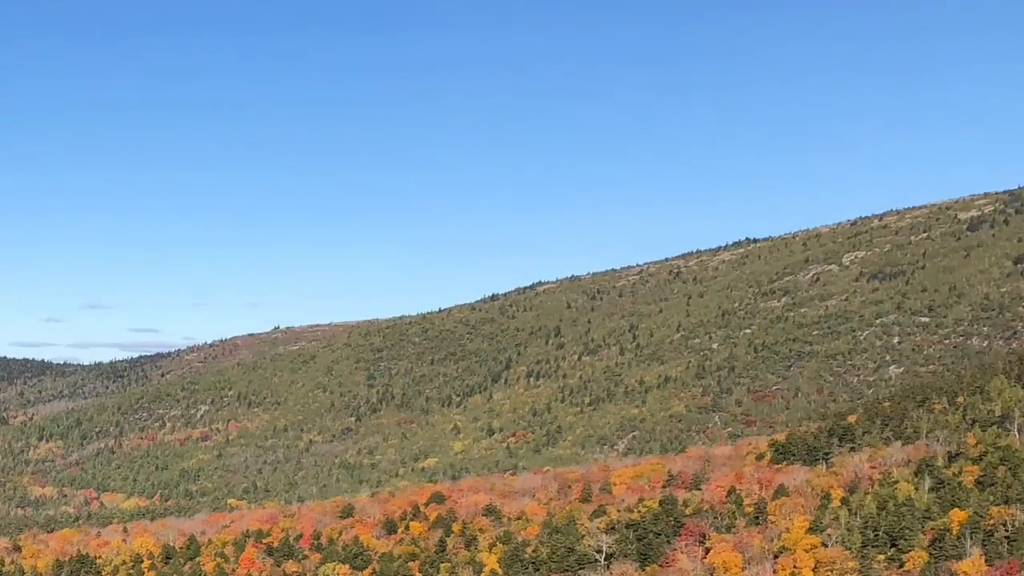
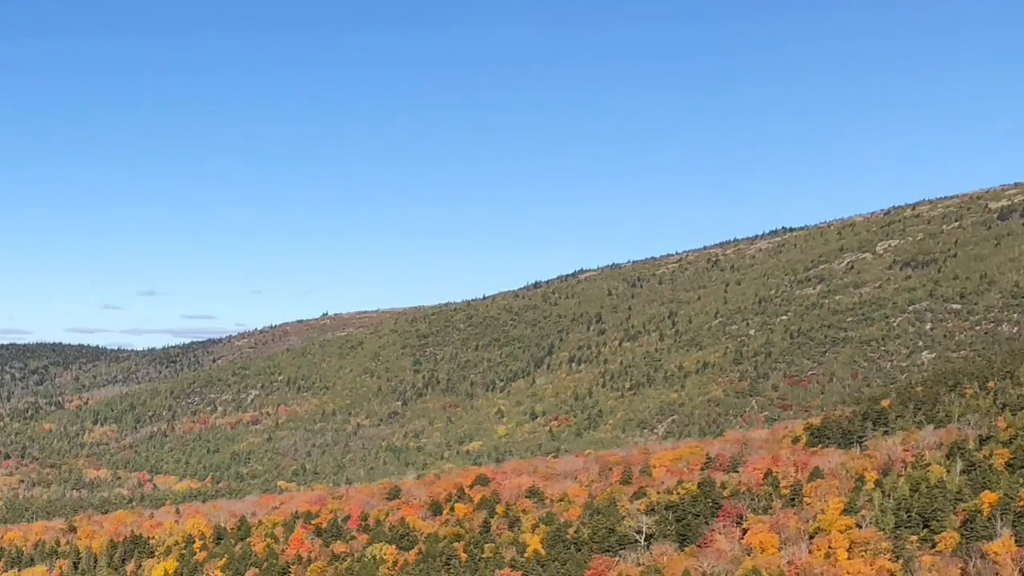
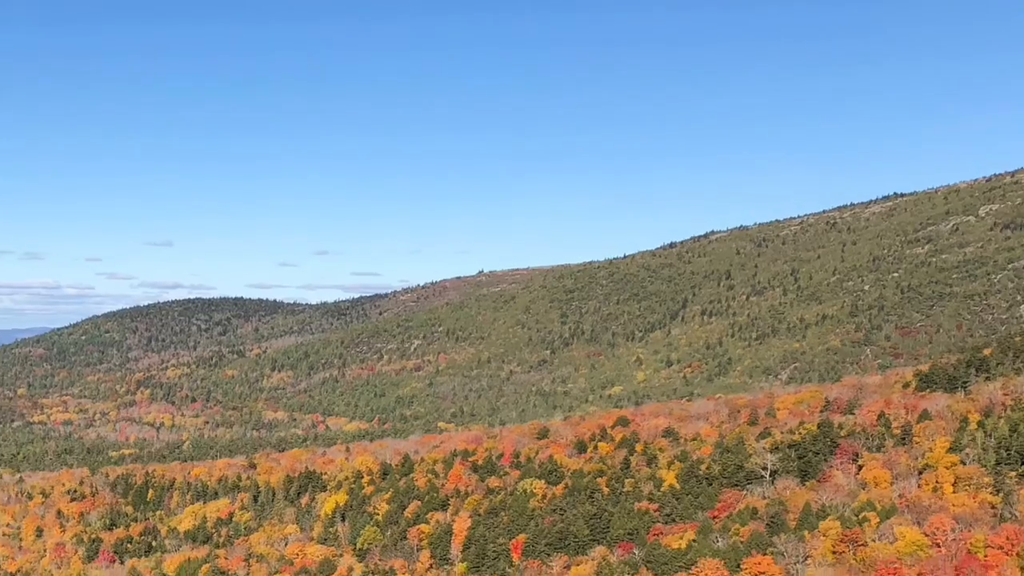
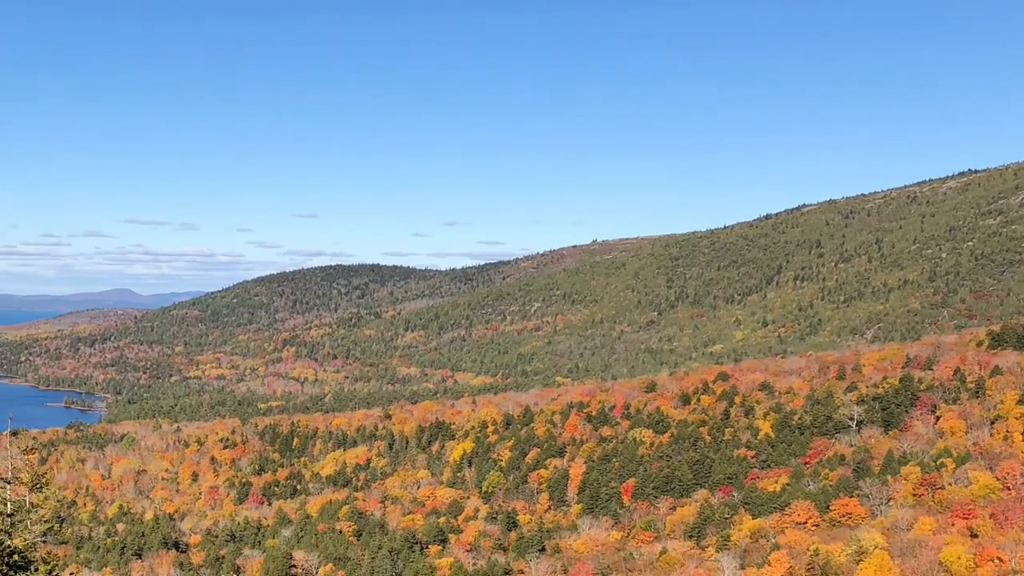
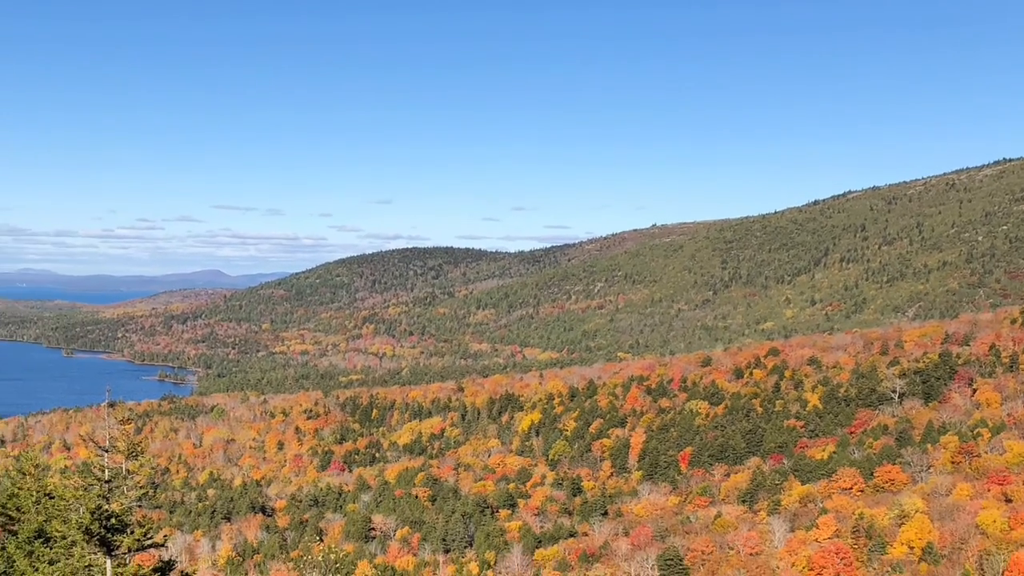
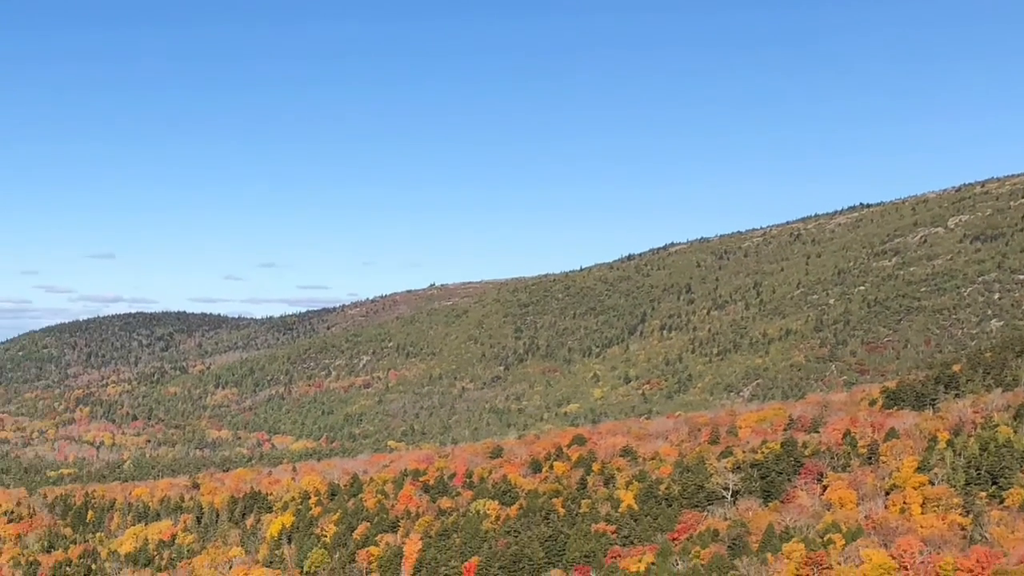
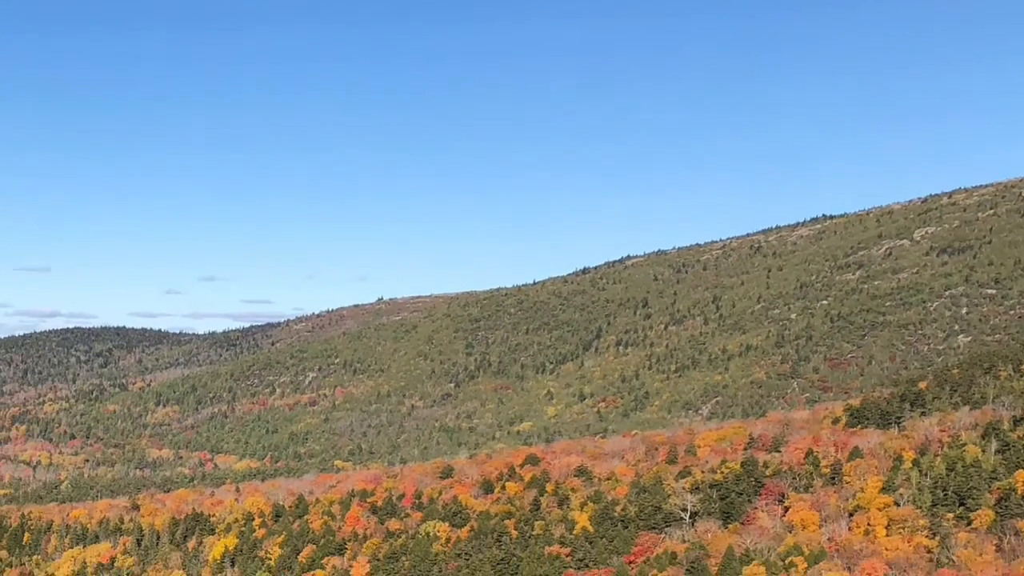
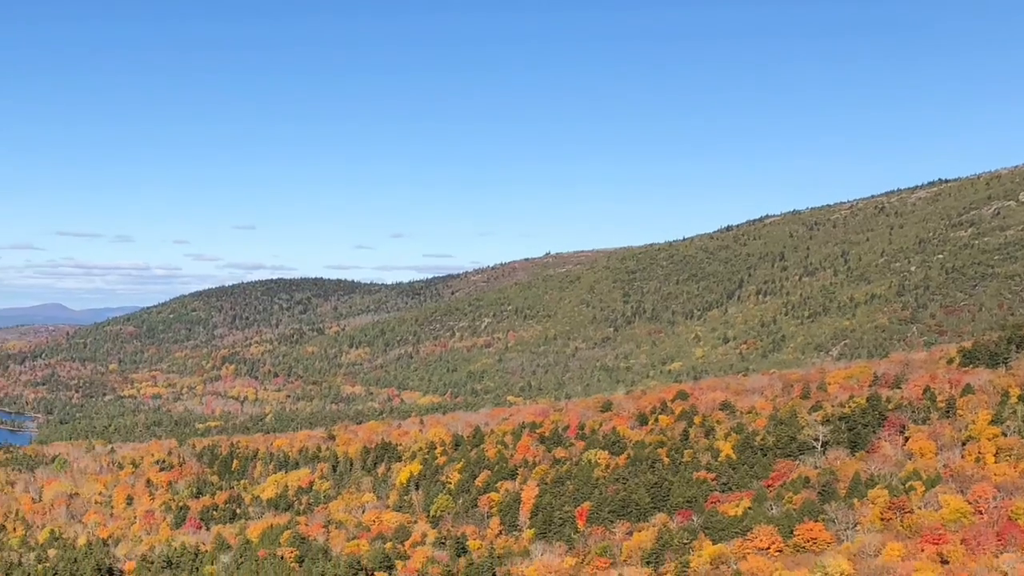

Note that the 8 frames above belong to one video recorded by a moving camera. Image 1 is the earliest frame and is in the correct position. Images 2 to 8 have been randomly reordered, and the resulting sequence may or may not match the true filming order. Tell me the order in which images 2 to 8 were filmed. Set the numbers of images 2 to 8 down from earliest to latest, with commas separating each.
2, 7, 6, 3, 8, 4, 5
